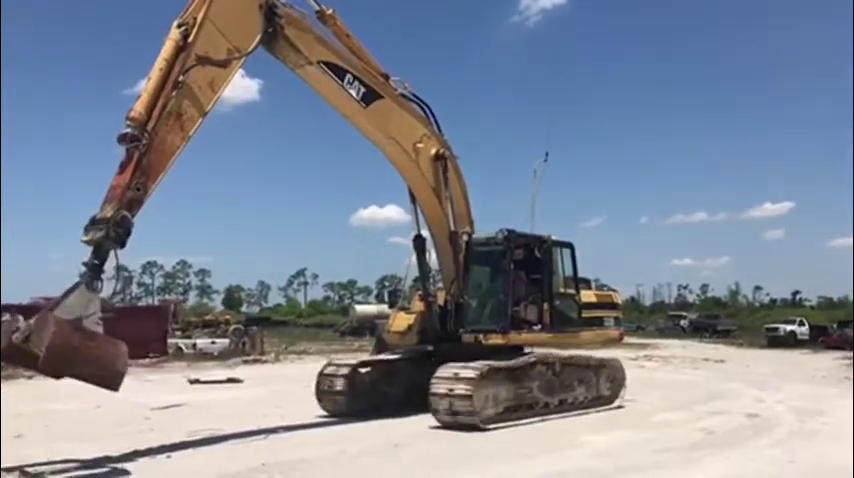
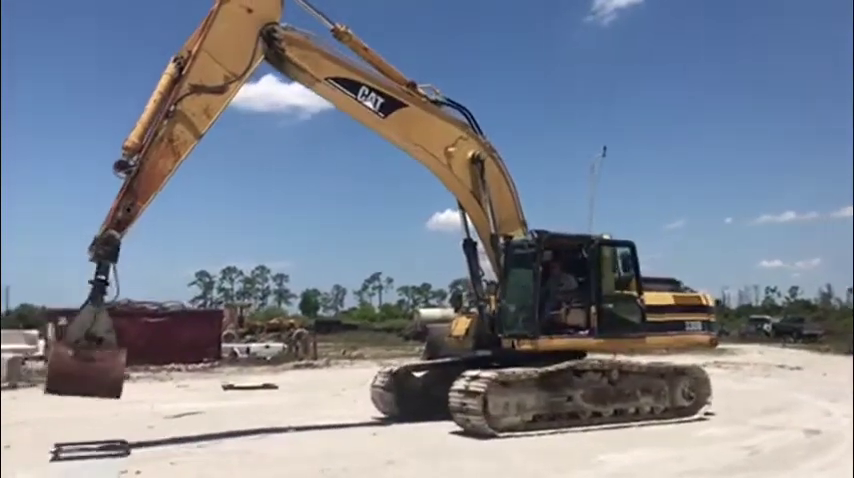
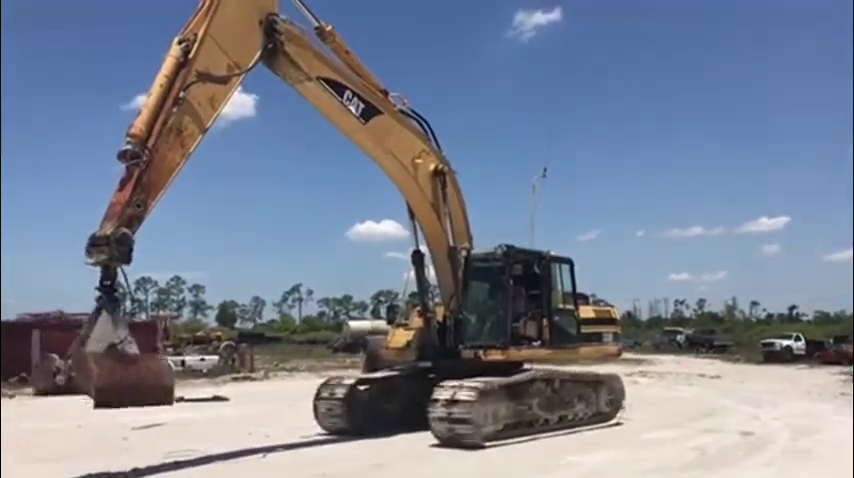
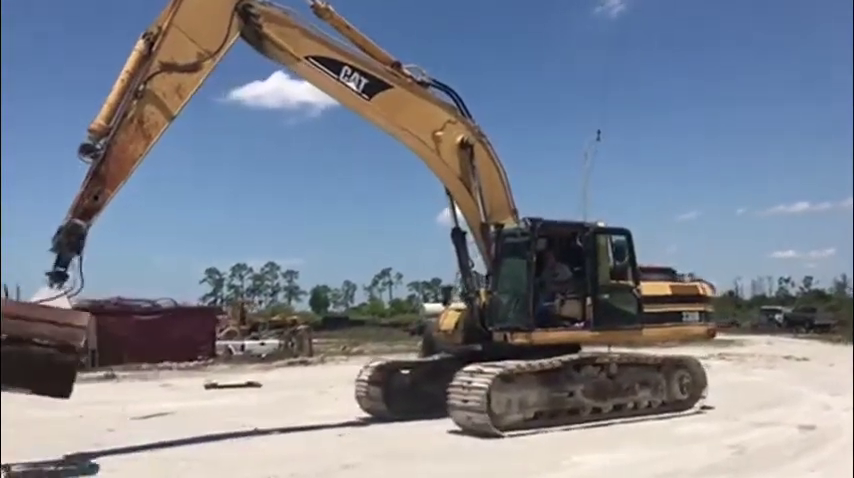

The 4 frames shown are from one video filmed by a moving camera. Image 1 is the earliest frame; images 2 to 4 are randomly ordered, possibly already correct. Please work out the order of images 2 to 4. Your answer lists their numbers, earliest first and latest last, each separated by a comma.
3, 2, 4
